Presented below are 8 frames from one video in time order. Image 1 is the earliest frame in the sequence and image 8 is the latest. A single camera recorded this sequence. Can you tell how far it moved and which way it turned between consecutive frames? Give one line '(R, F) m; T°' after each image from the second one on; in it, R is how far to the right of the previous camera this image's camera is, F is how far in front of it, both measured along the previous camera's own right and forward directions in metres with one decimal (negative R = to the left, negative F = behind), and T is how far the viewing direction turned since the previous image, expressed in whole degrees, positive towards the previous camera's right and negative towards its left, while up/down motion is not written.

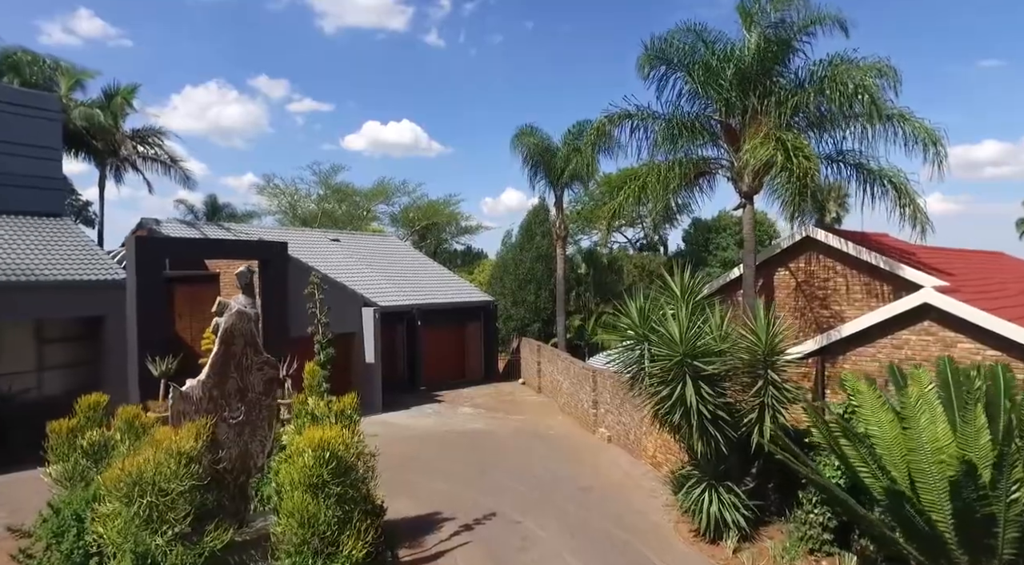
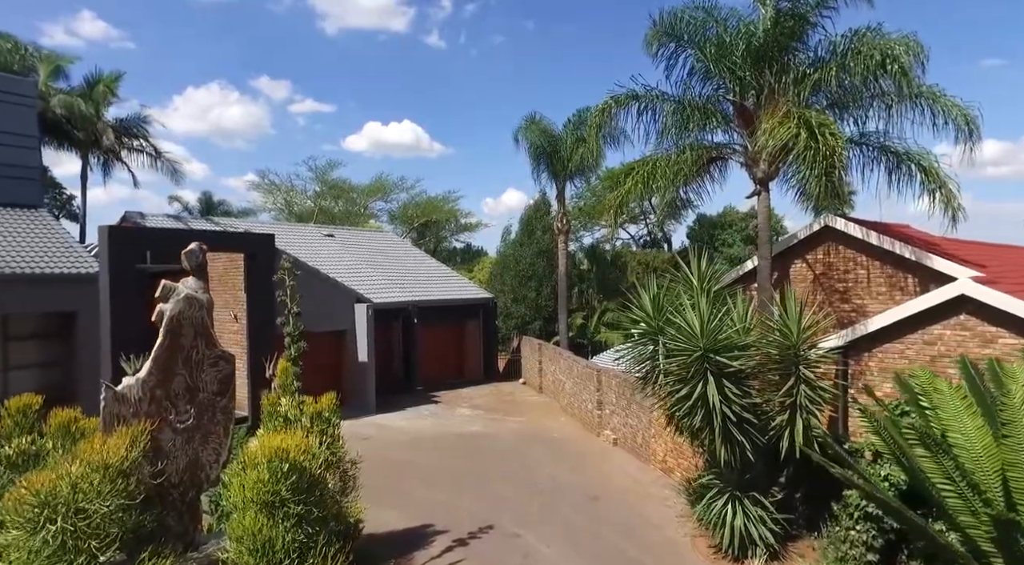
(0.0, +0.9) m; 0°
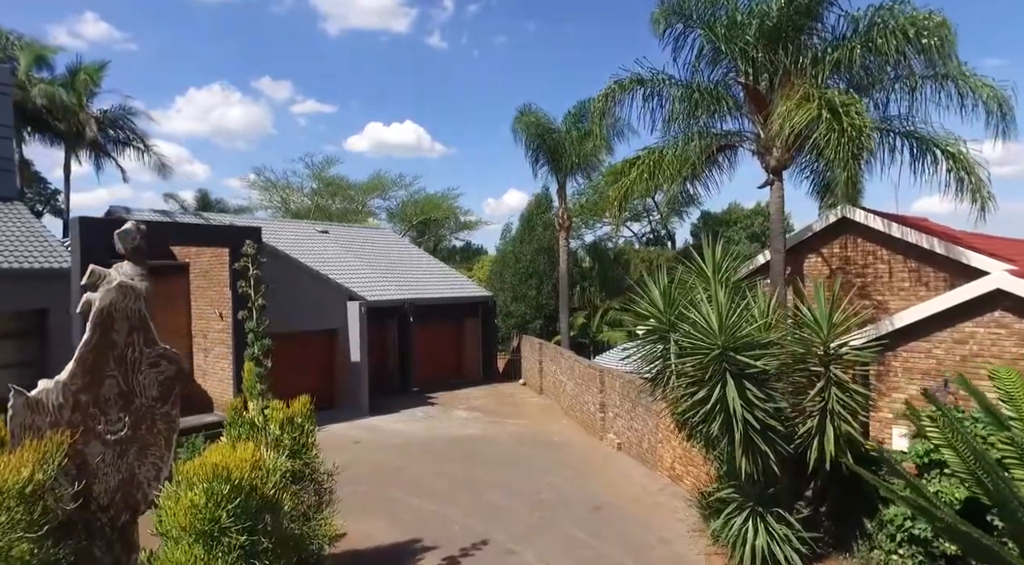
(+0.1, +0.8) m; 0°
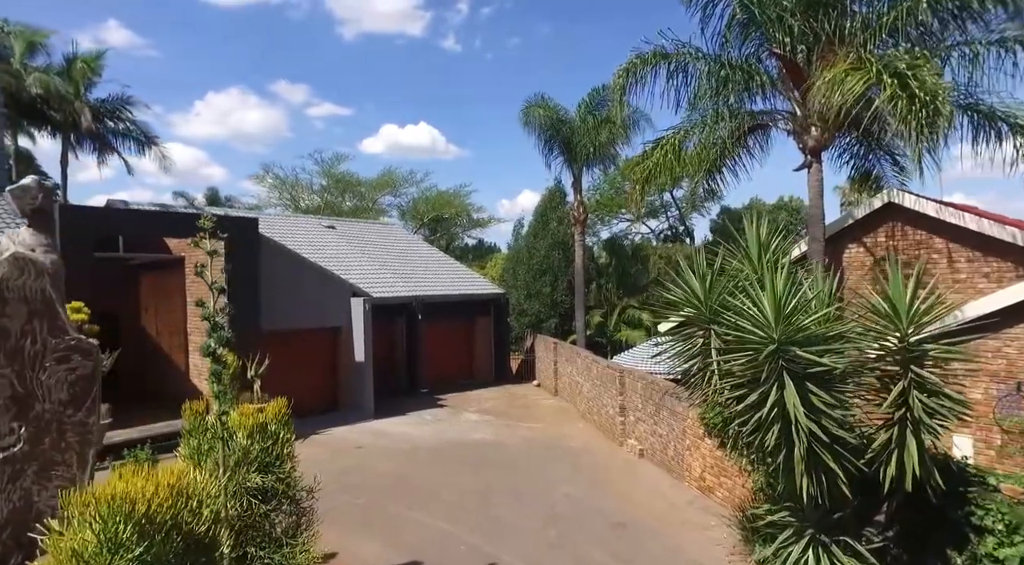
(0.0, +1.1) m; -1°
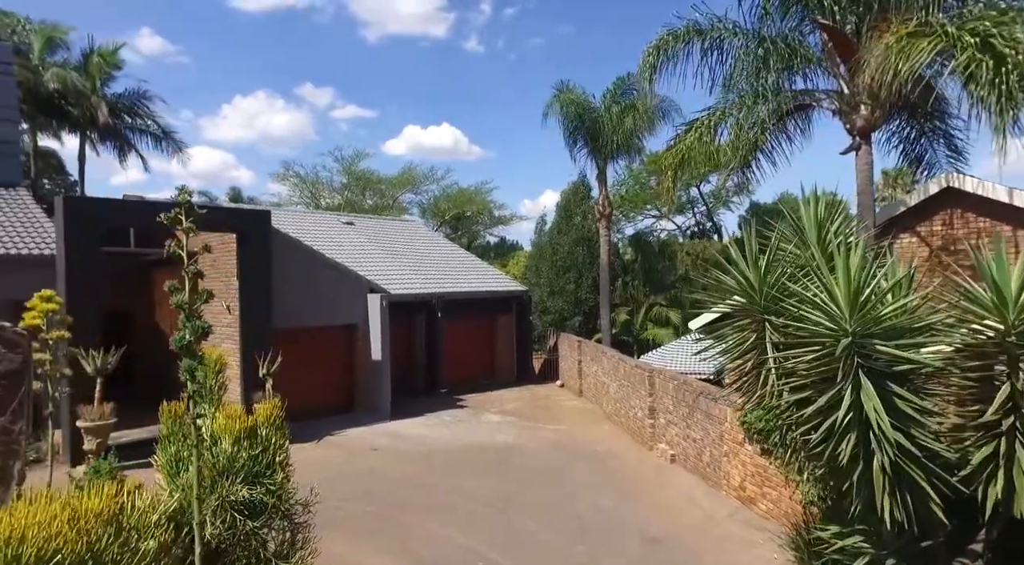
(0.0, +0.8) m; -2°
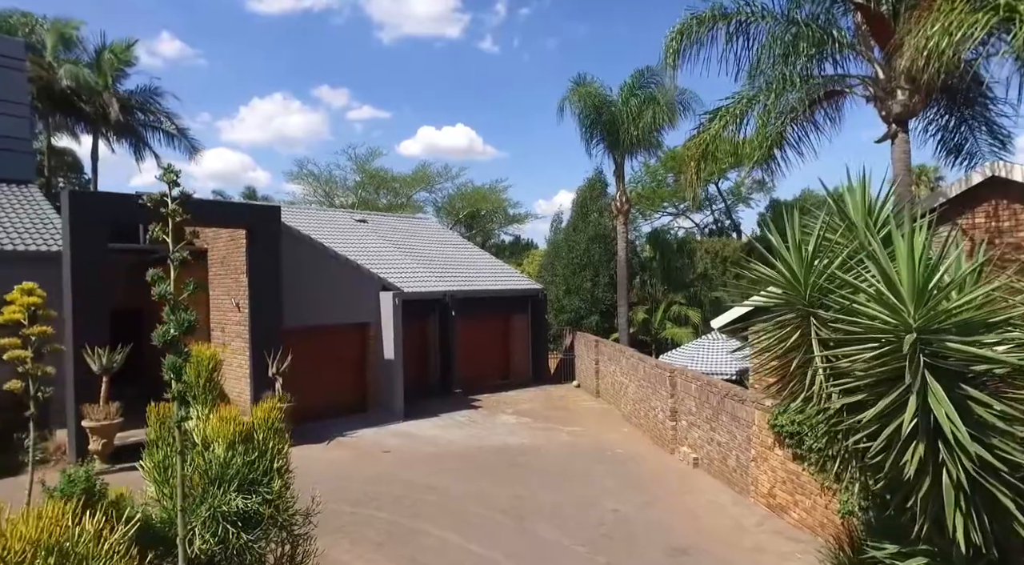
(0.0, +0.4) m; -1°
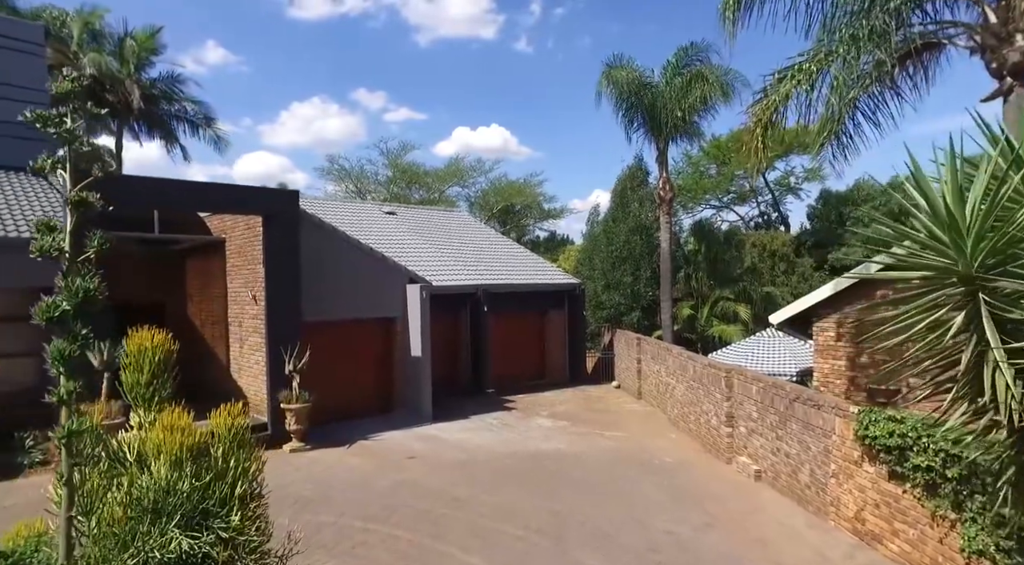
(0.0, +1.3) m; -3°
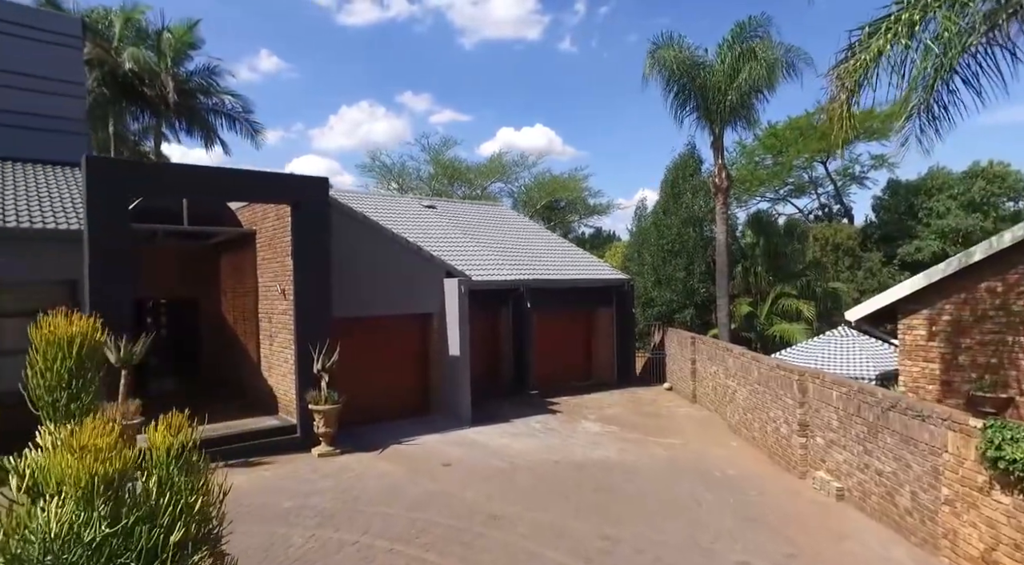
(0.0, +1.1) m; -4°
